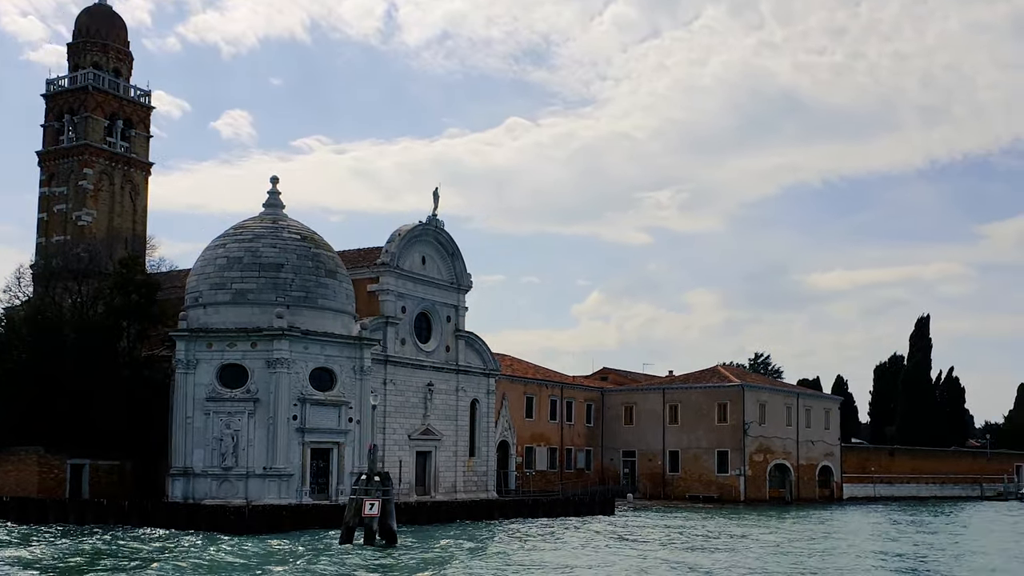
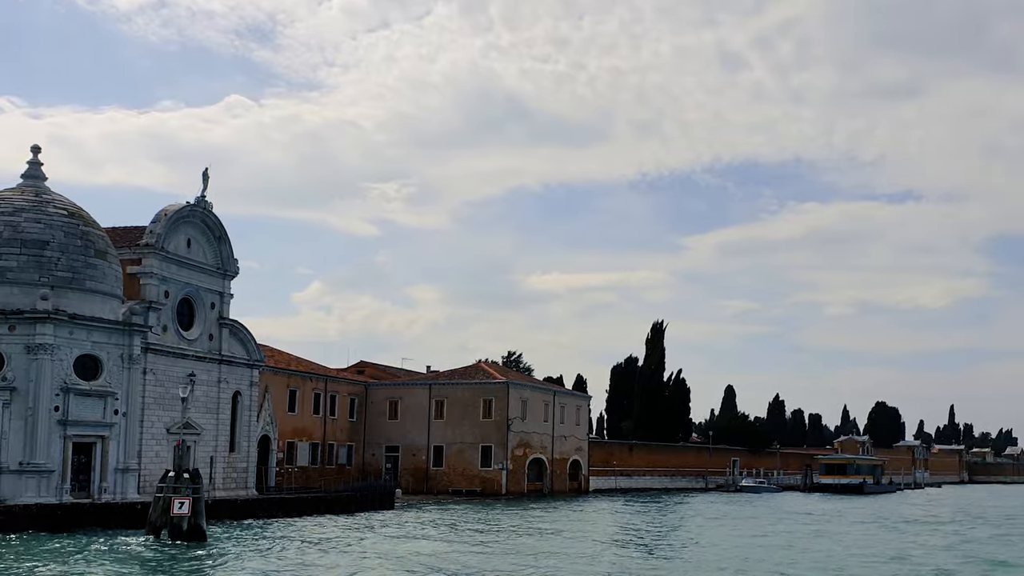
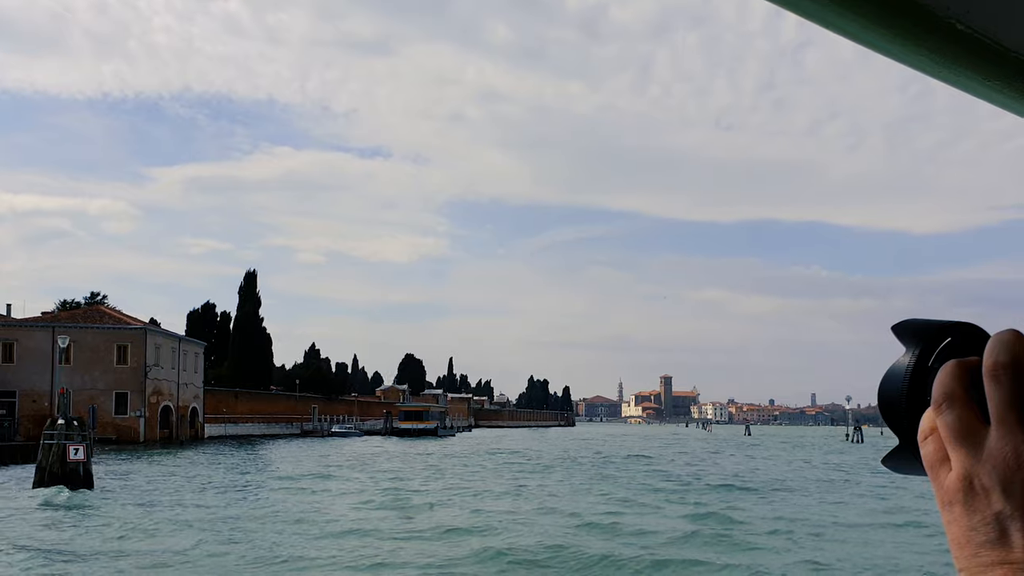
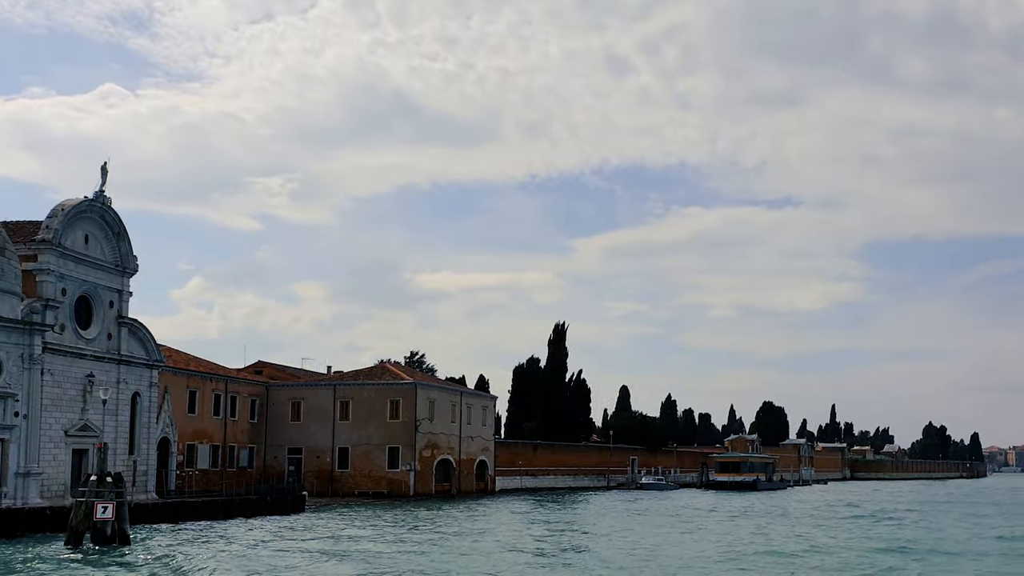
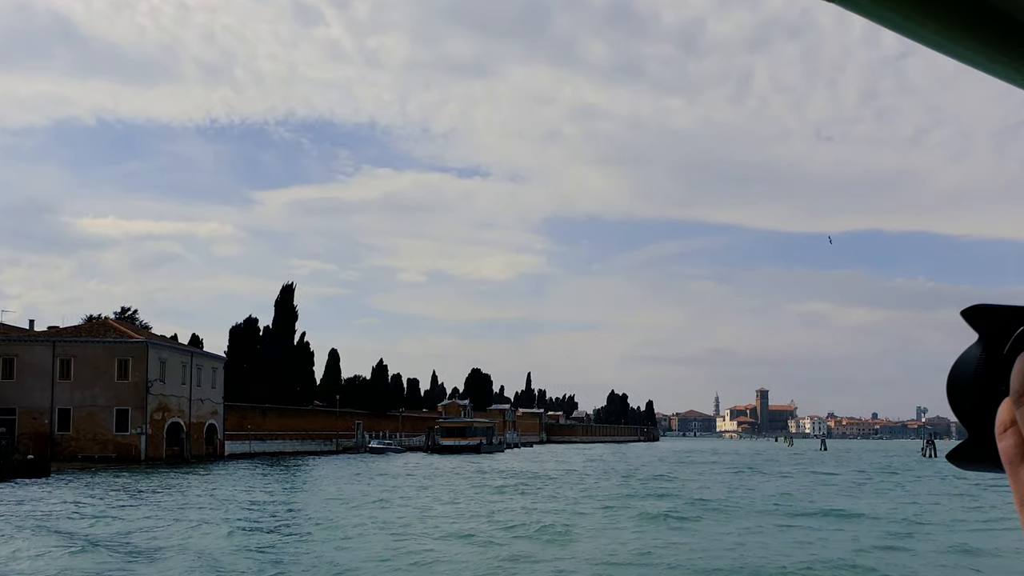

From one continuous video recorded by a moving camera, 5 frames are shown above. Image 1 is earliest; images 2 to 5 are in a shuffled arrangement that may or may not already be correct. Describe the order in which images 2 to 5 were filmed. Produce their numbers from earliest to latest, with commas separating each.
2, 4, 5, 3
